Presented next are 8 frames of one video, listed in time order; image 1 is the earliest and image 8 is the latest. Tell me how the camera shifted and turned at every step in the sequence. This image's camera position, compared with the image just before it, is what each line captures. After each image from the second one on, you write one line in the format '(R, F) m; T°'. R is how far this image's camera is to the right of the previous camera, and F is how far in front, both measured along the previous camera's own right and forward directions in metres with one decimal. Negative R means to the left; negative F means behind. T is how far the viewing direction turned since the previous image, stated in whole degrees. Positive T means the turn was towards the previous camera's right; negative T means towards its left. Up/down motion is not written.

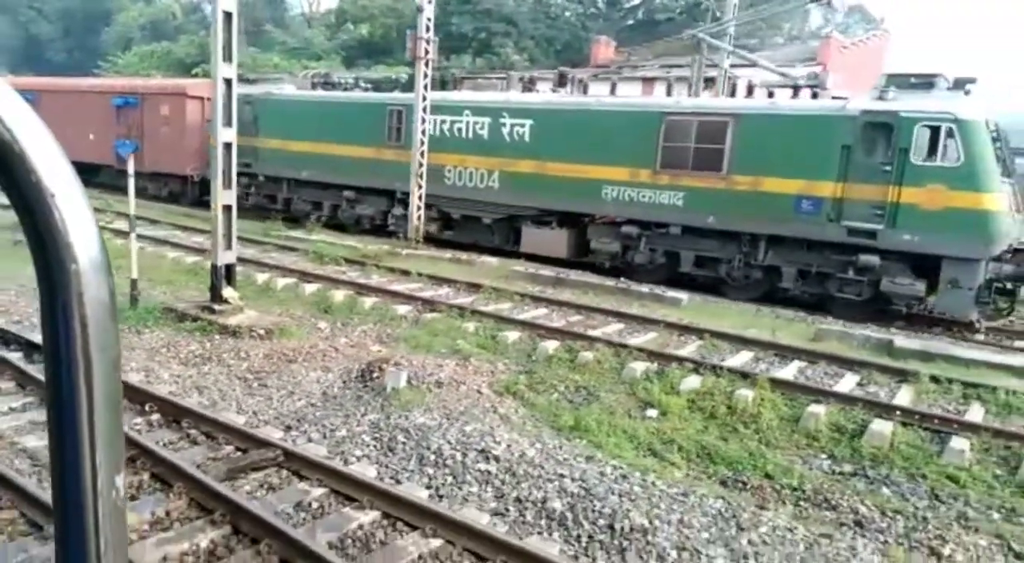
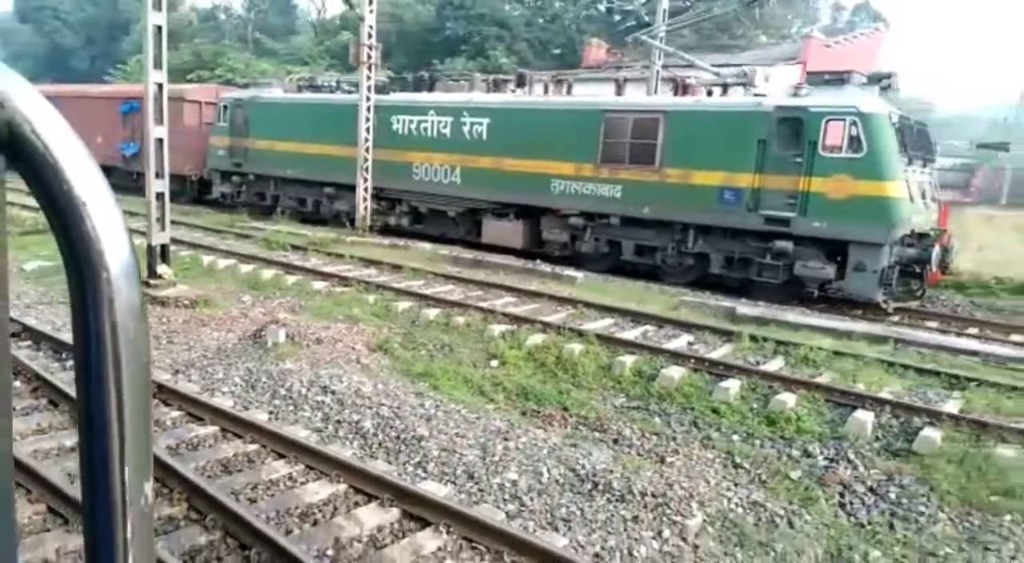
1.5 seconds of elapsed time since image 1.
(+1.6, -1.1) m; -2°
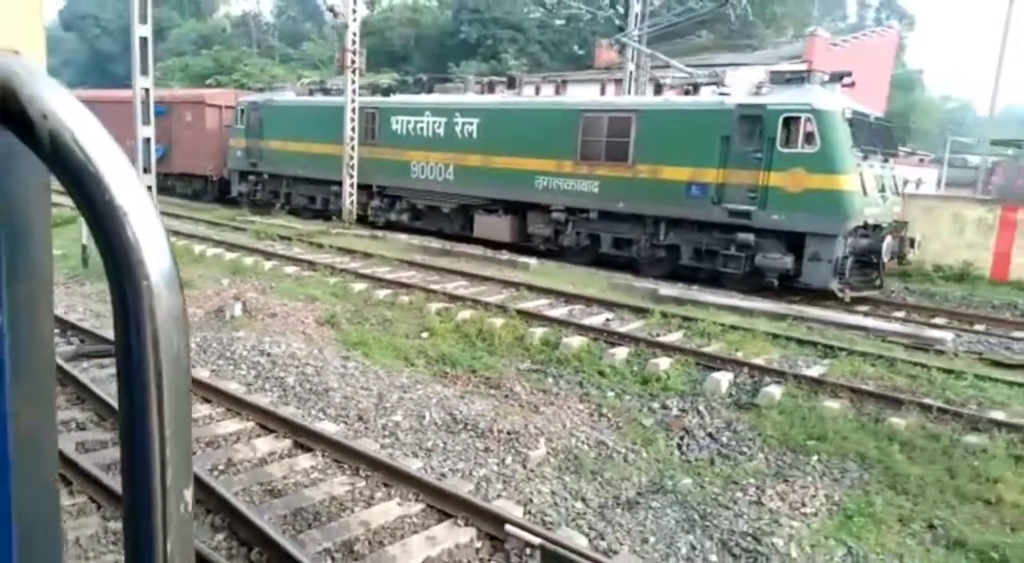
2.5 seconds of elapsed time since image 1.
(+1.2, -0.9) m; -3°
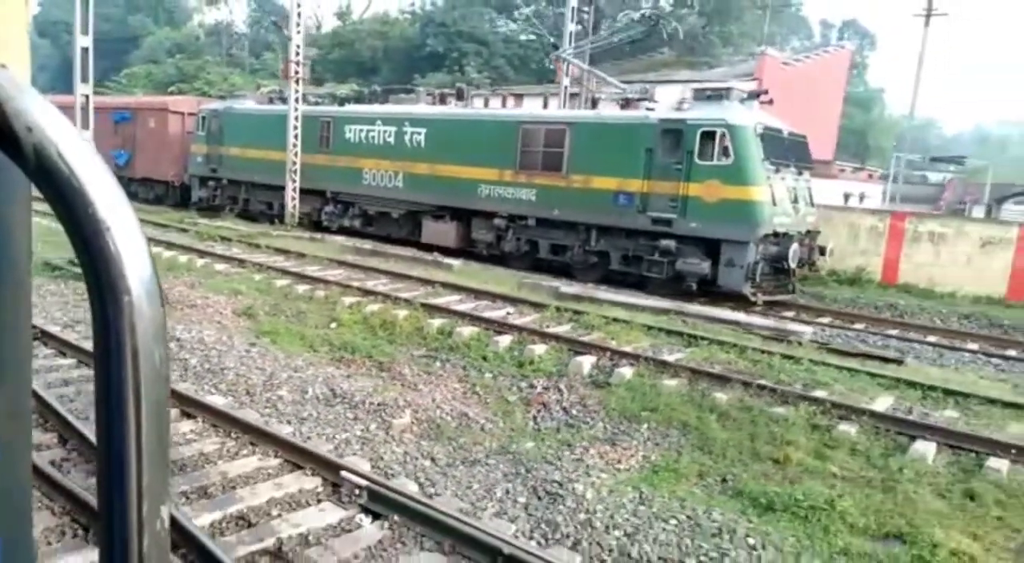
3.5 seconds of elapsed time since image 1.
(+0.9, -0.7) m; +2°
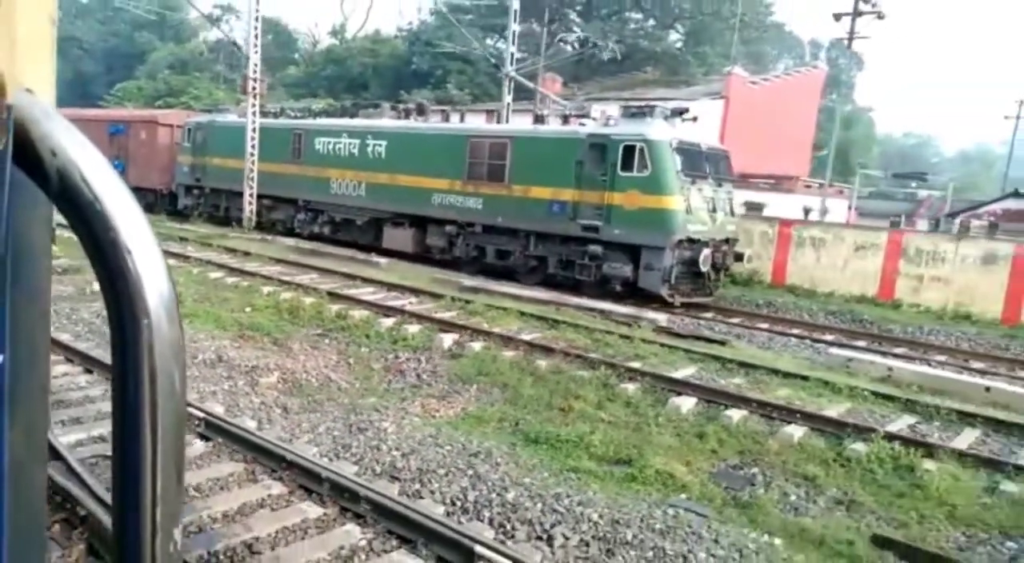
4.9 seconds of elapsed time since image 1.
(+1.6, -1.2) m; -1°
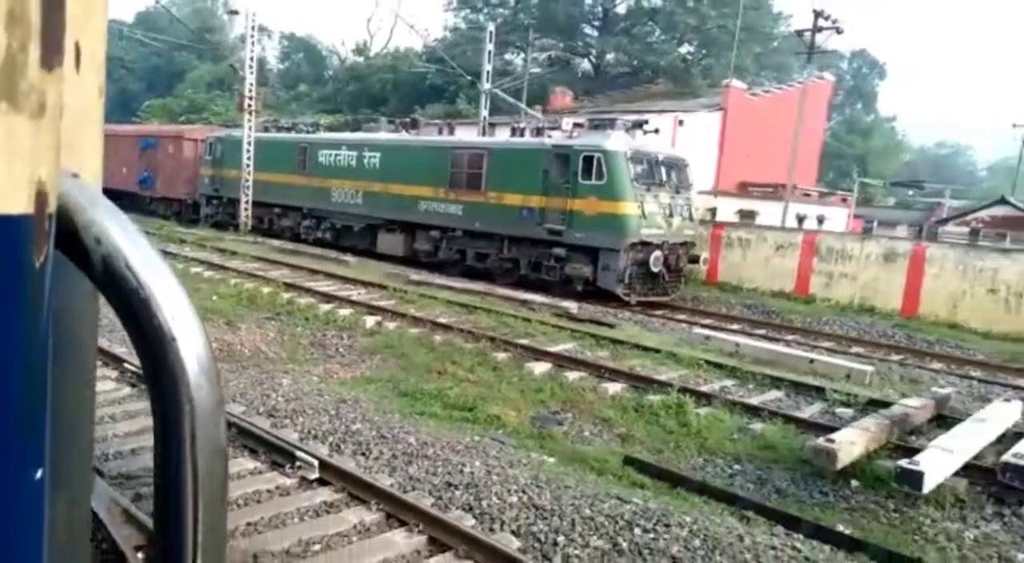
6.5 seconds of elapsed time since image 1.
(+1.7, -1.3) m; -3°
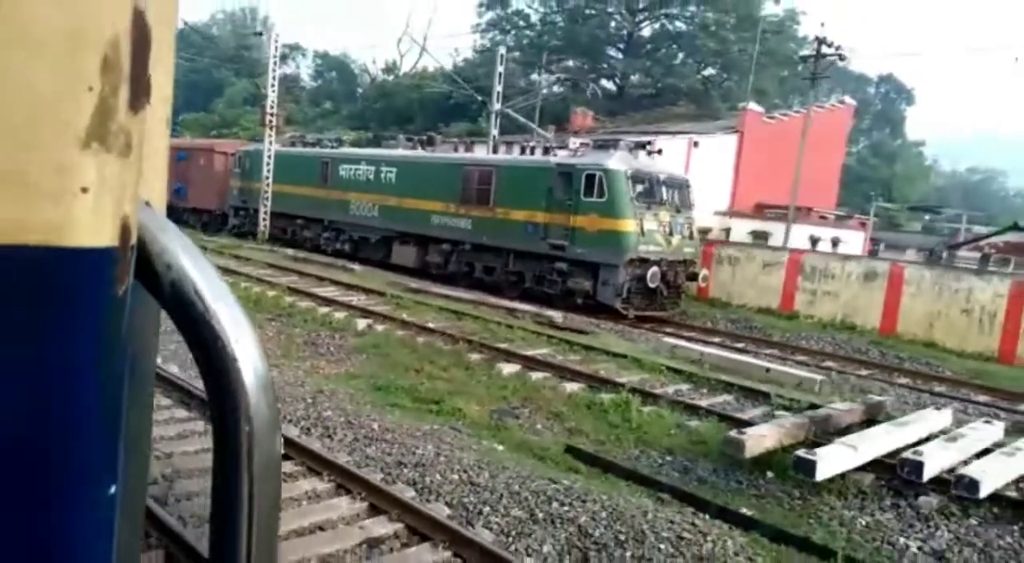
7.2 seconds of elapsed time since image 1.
(+0.6, -0.6) m; -2°
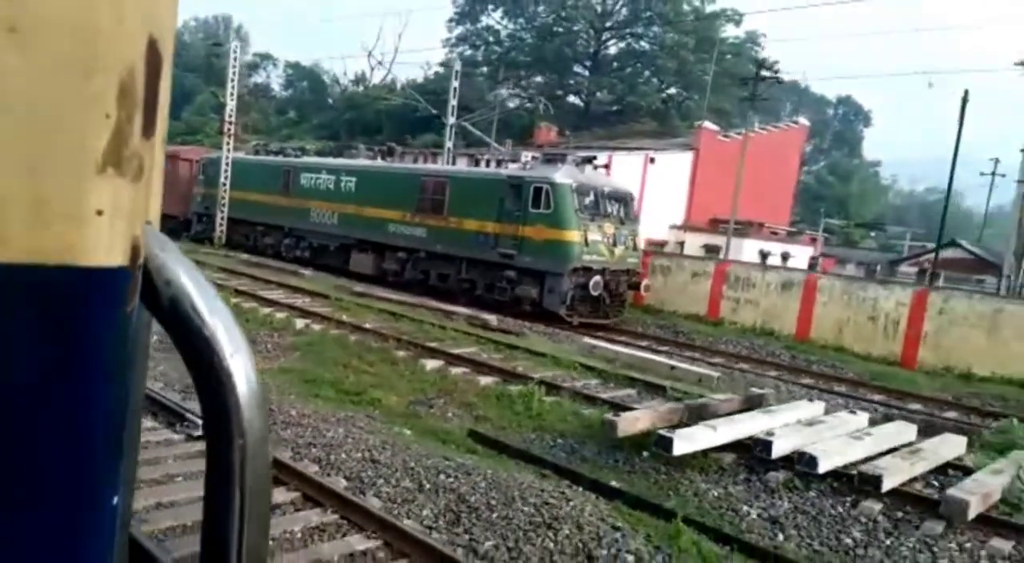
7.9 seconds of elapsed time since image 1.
(+0.6, -0.6) m; +2°
